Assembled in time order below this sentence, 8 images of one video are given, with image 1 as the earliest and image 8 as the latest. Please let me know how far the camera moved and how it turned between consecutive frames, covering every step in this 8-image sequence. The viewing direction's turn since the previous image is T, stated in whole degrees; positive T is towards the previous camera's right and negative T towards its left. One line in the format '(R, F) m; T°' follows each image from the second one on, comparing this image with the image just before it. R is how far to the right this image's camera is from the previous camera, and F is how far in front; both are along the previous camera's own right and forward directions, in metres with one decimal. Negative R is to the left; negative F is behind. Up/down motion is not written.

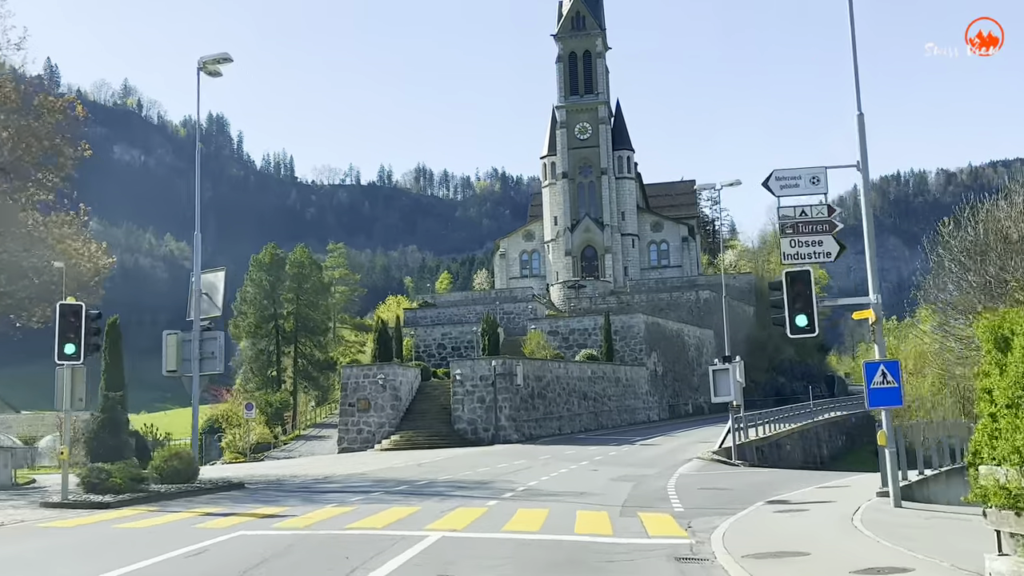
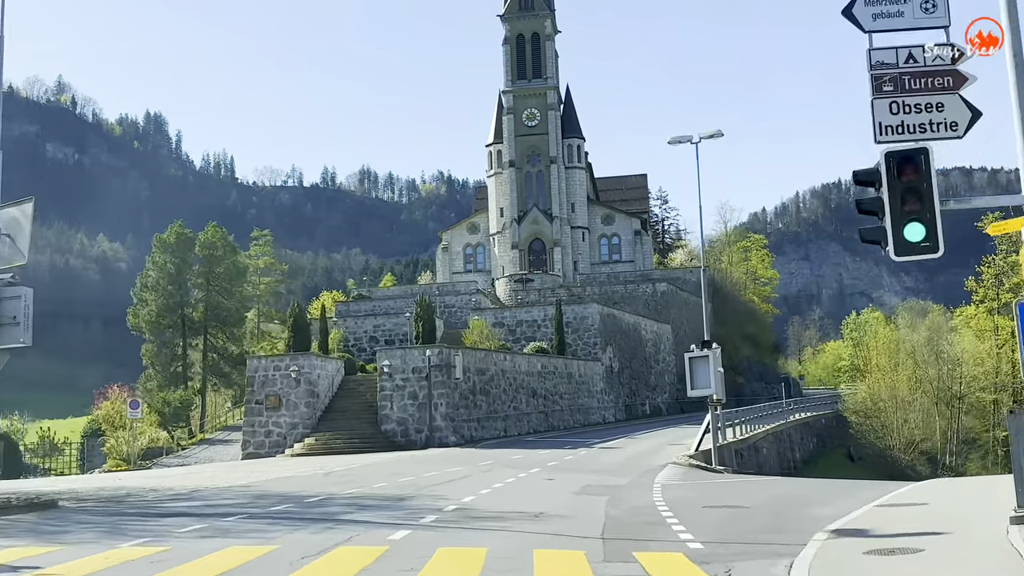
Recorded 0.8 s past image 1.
(+0.2, +5.6) m; +3°
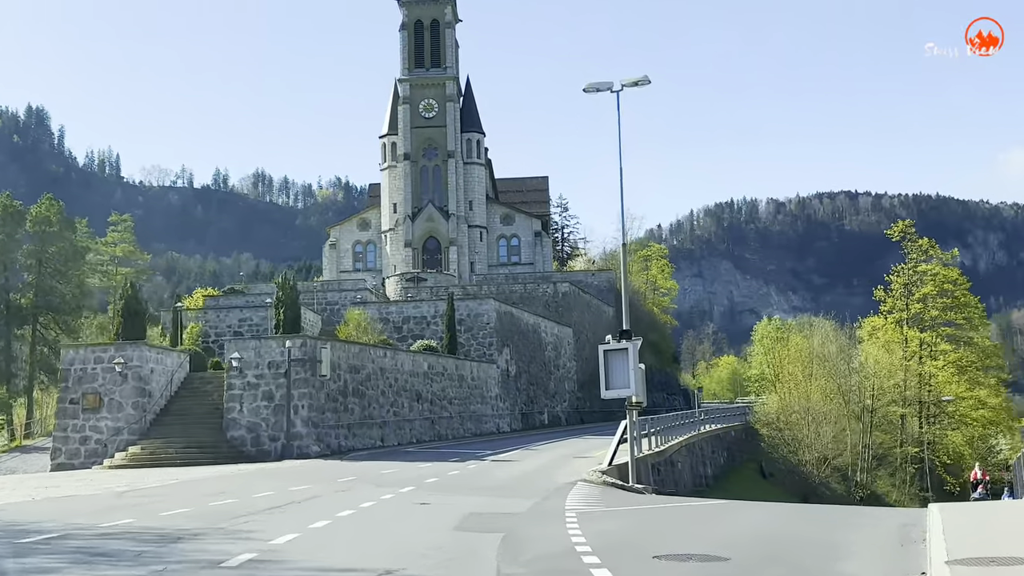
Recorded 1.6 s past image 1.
(+0.5, +5.2) m; +6°
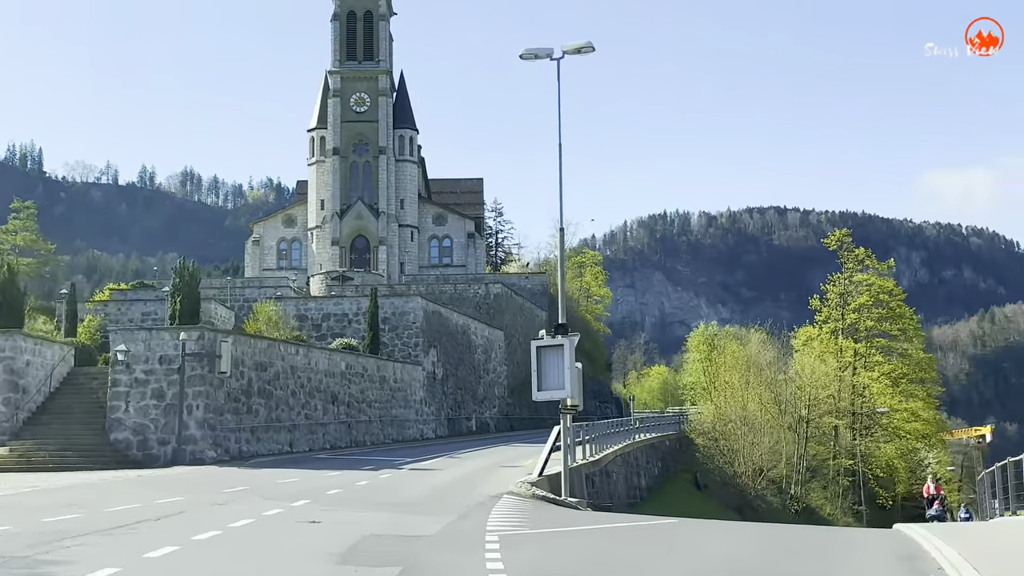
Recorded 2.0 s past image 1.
(+0.2, +2.4) m; +4°
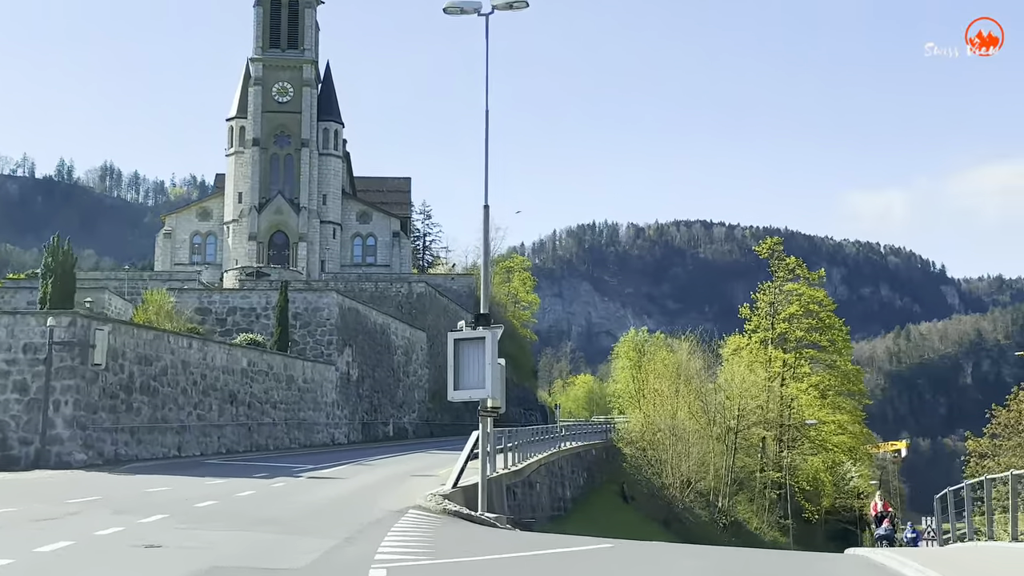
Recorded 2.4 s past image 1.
(+0.2, +2.4) m; +4°
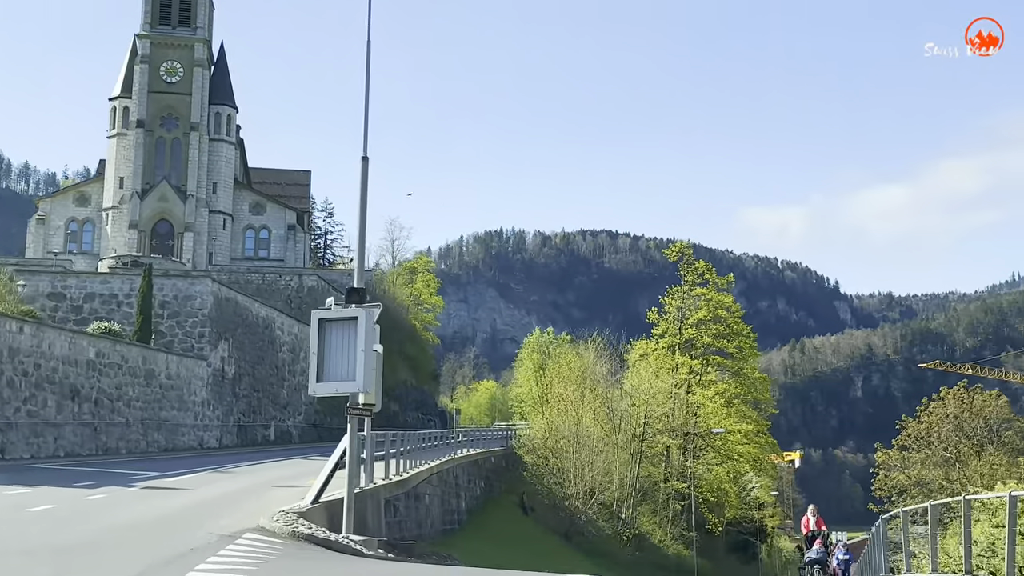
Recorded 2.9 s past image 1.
(+0.4, +3.1) m; +5°
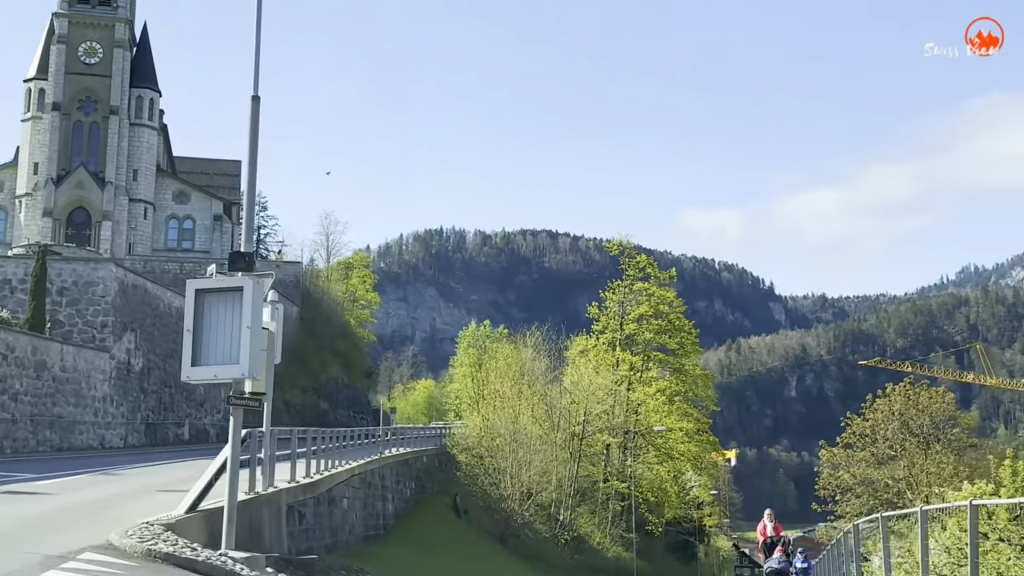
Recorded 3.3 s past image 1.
(+0.2, +2.2) m; +3°
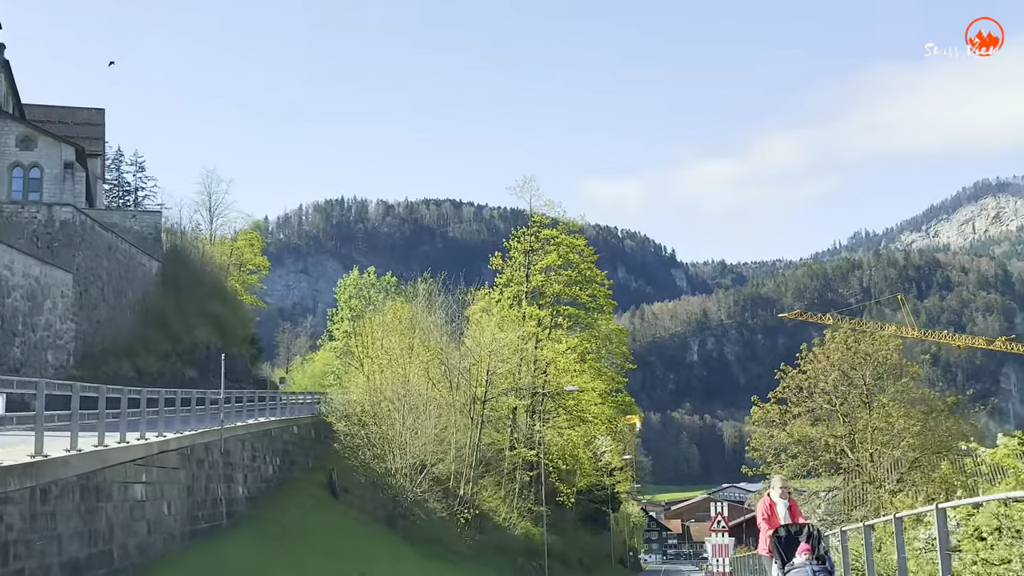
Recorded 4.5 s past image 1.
(+0.6, +6.2) m; +5°
